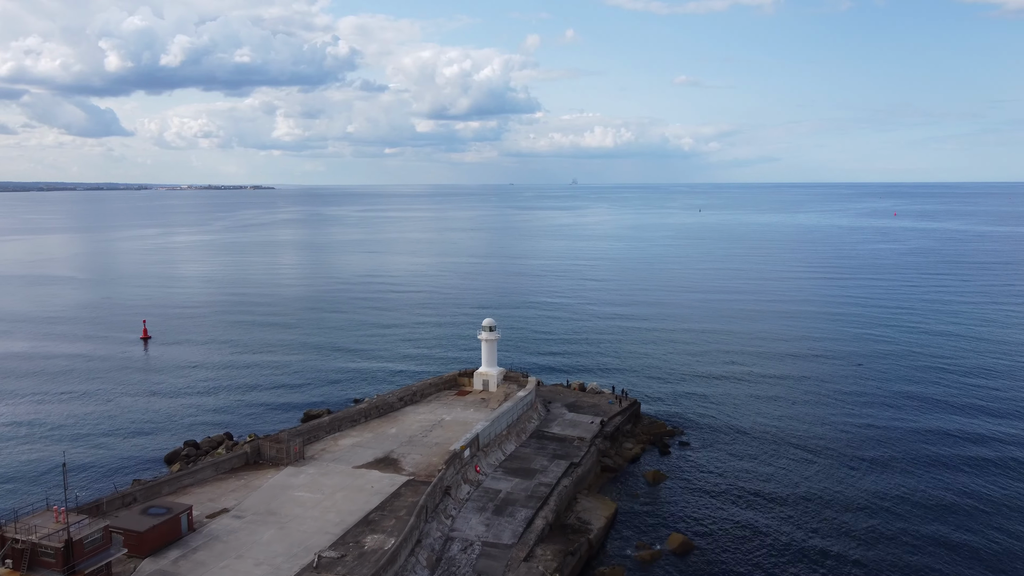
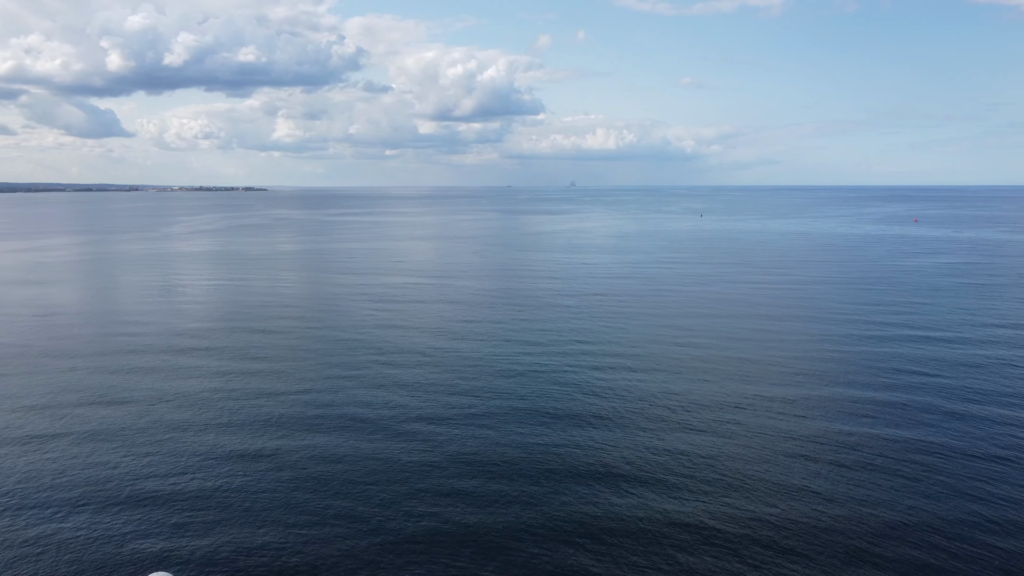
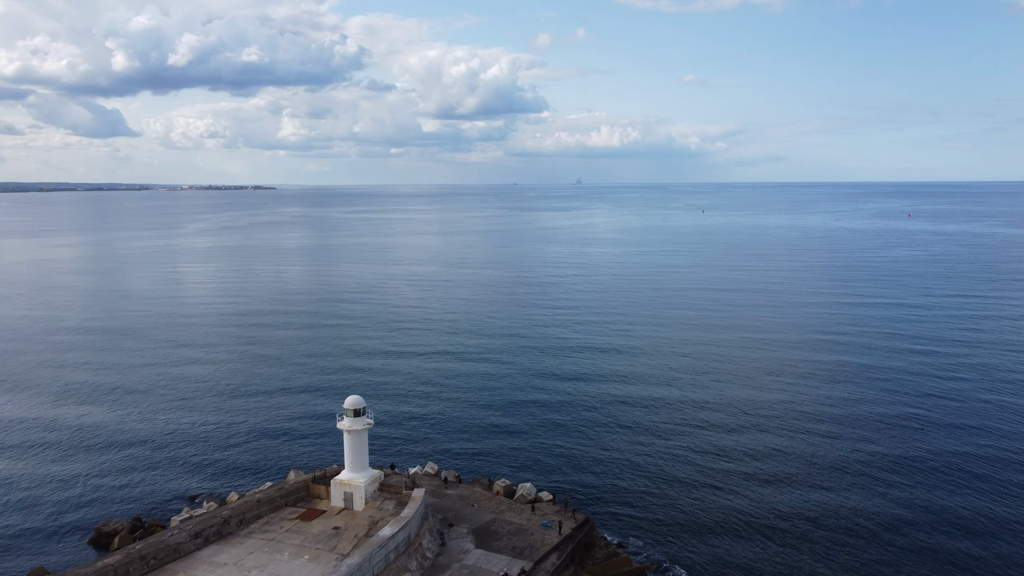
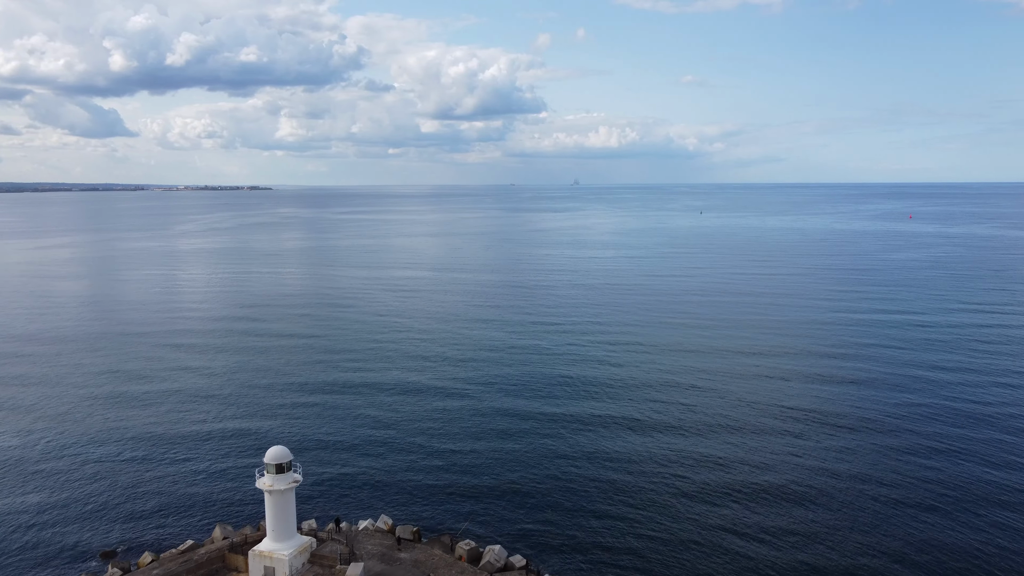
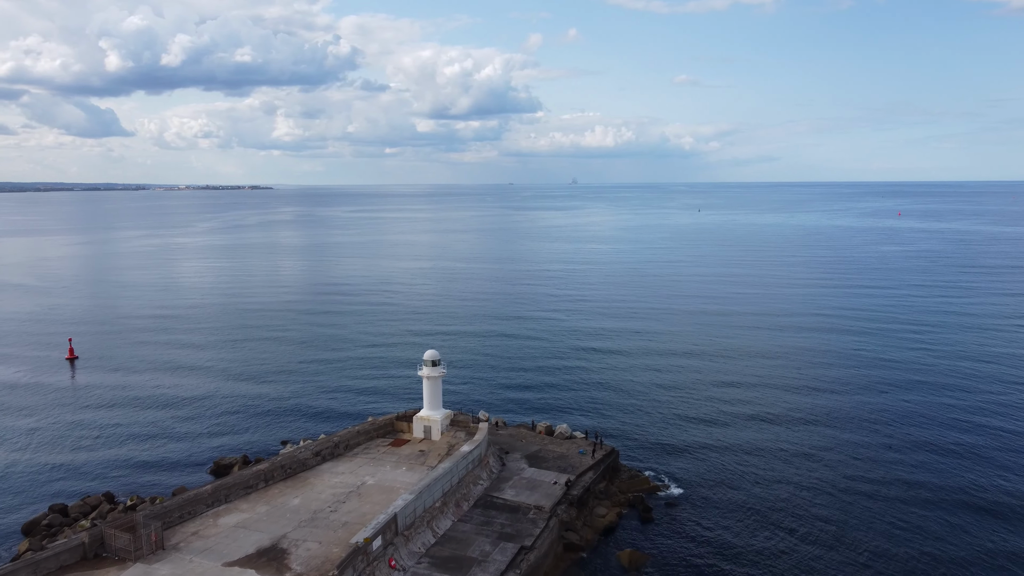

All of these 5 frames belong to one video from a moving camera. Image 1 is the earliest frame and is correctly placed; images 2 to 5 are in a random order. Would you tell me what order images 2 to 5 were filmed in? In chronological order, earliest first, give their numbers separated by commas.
5, 3, 4, 2
